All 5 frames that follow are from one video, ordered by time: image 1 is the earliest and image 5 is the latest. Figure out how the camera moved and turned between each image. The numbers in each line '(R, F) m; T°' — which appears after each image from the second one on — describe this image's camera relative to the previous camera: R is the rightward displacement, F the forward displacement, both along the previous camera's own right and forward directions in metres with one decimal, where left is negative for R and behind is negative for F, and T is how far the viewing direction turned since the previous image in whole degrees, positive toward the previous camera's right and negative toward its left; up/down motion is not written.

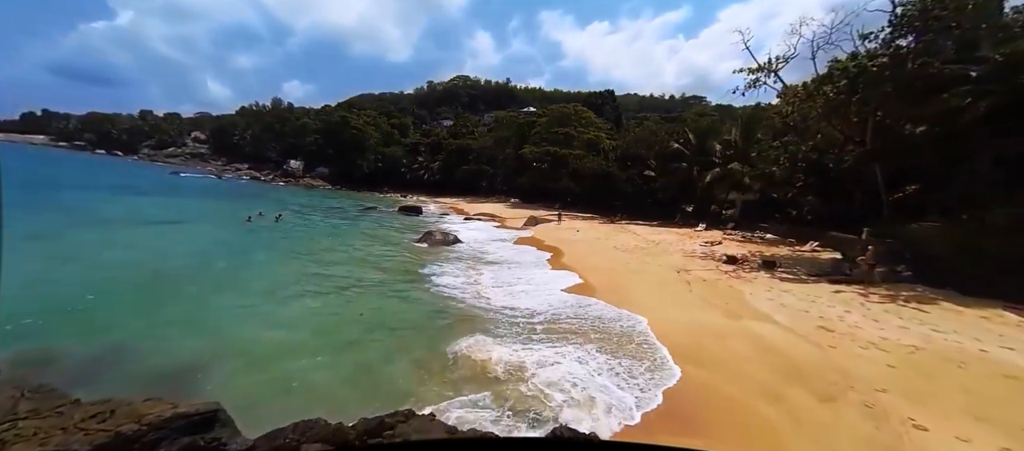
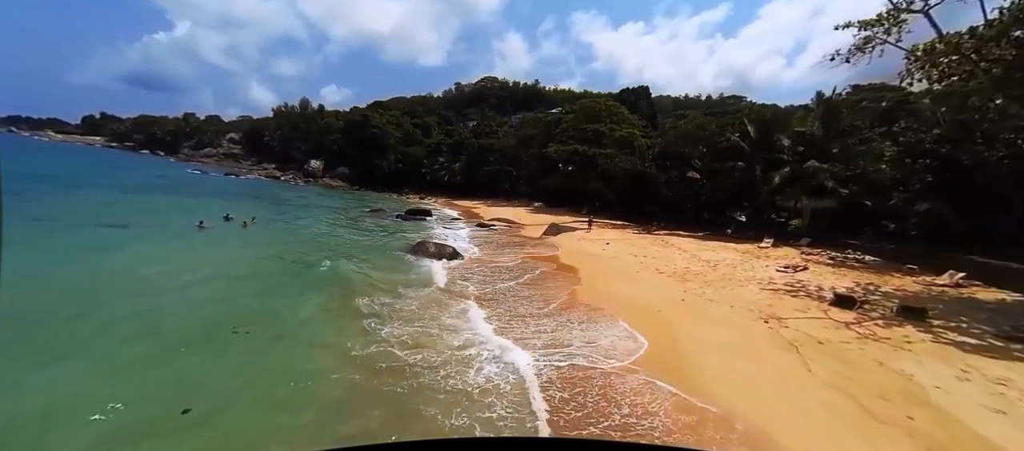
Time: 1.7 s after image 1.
(+0.8, +5.1) m; -4°
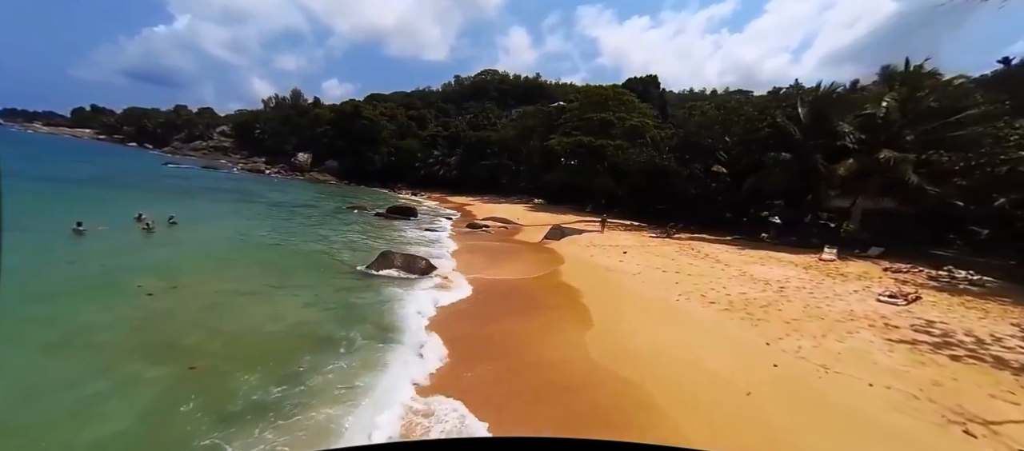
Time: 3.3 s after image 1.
(+0.3, +4.7) m; 0°
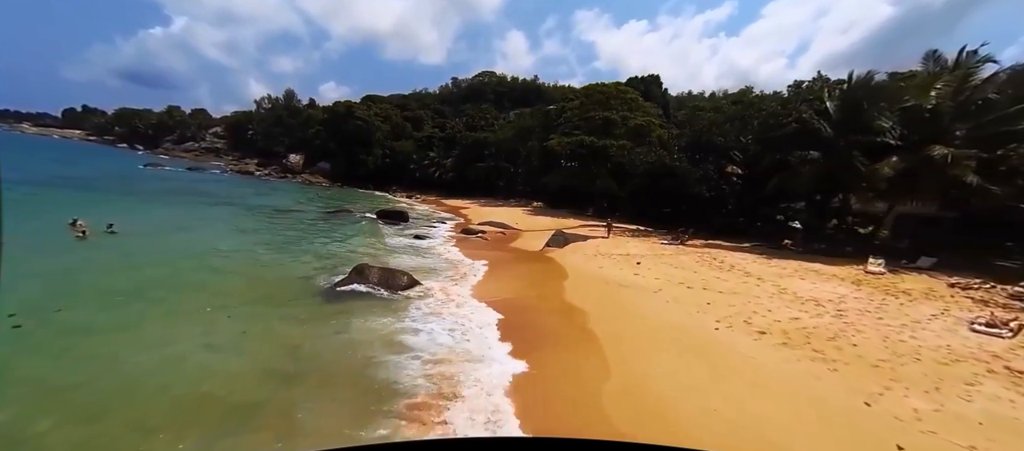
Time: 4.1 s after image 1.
(0.0, +2.4) m; 0°
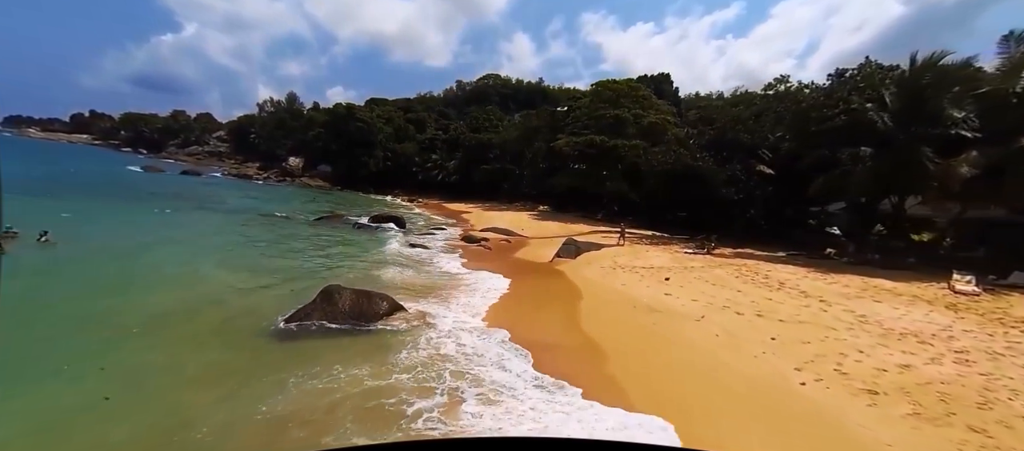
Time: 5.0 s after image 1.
(0.0, +2.6) m; -1°
